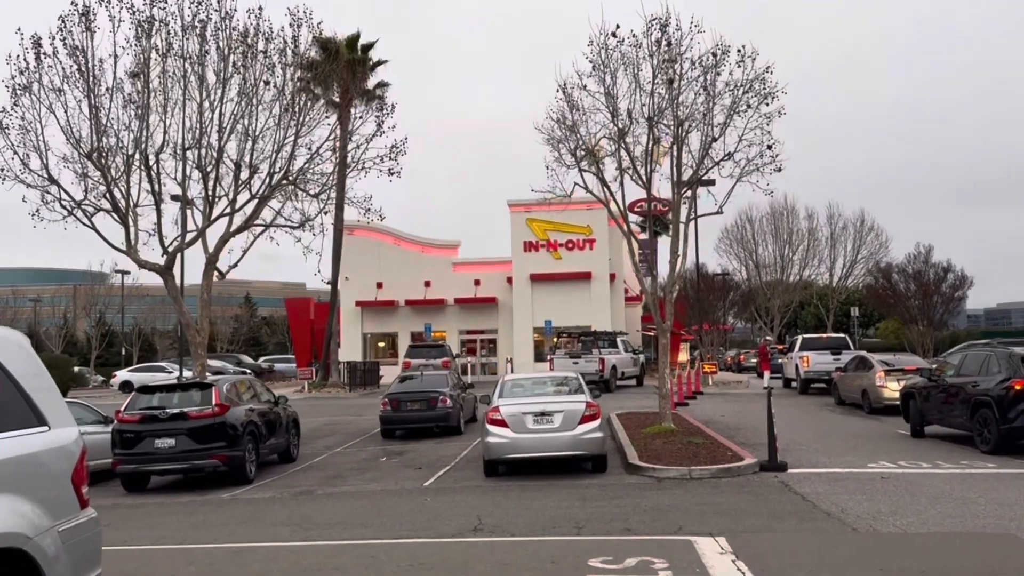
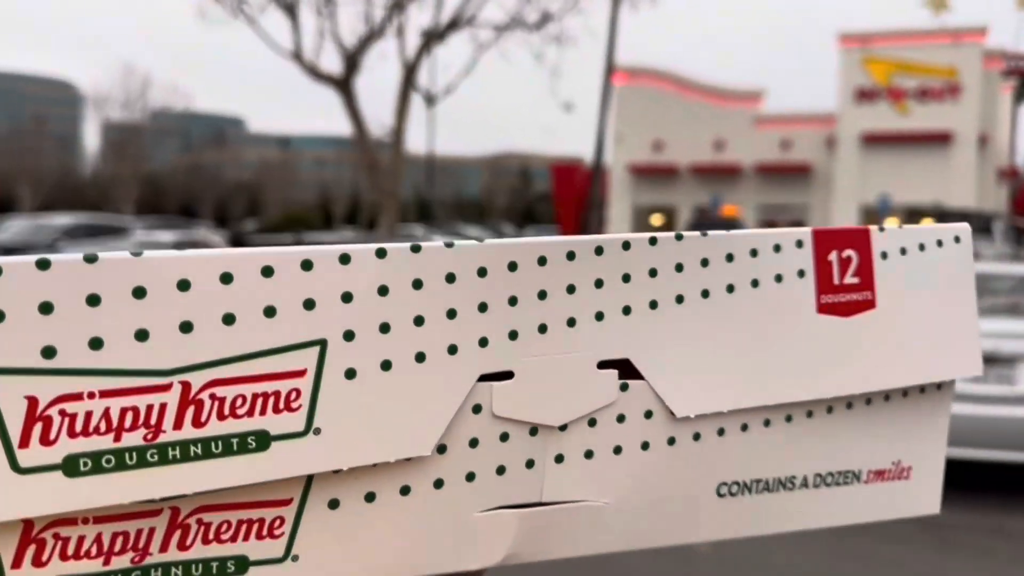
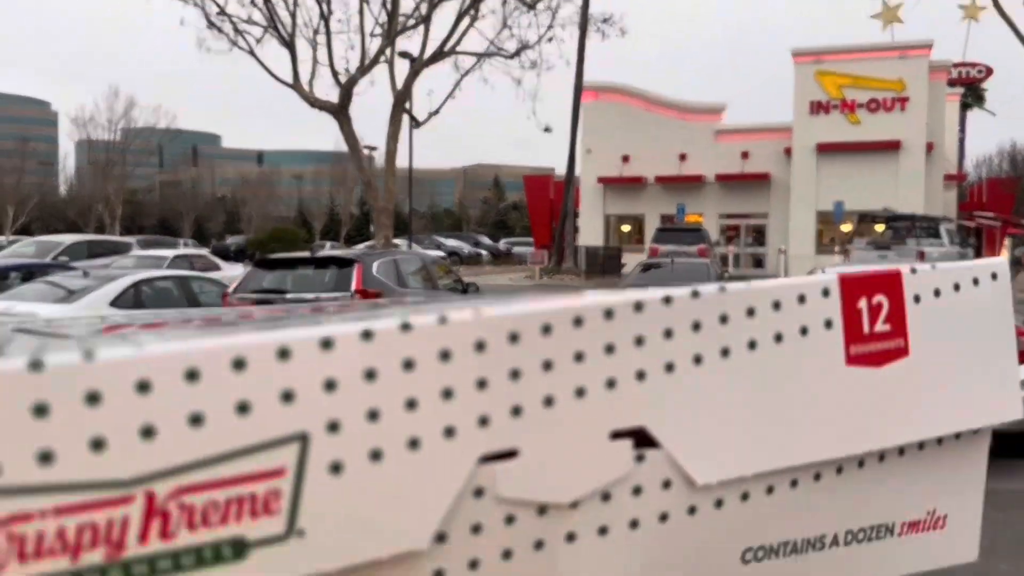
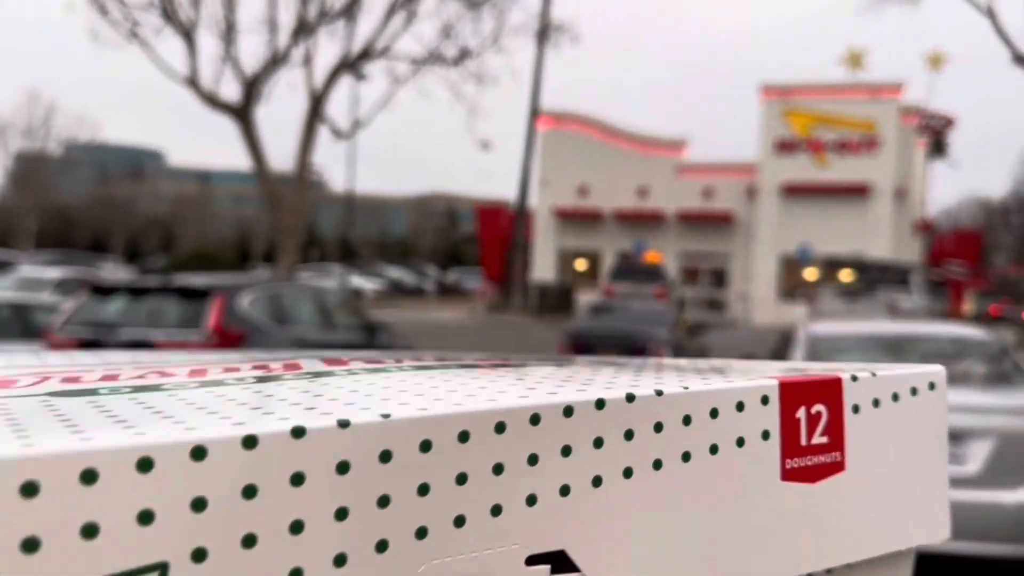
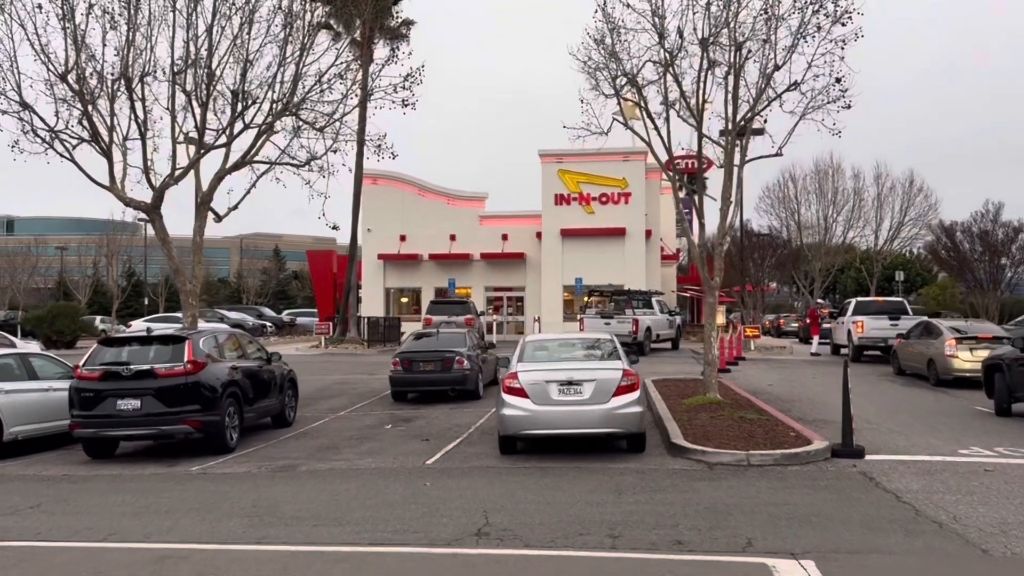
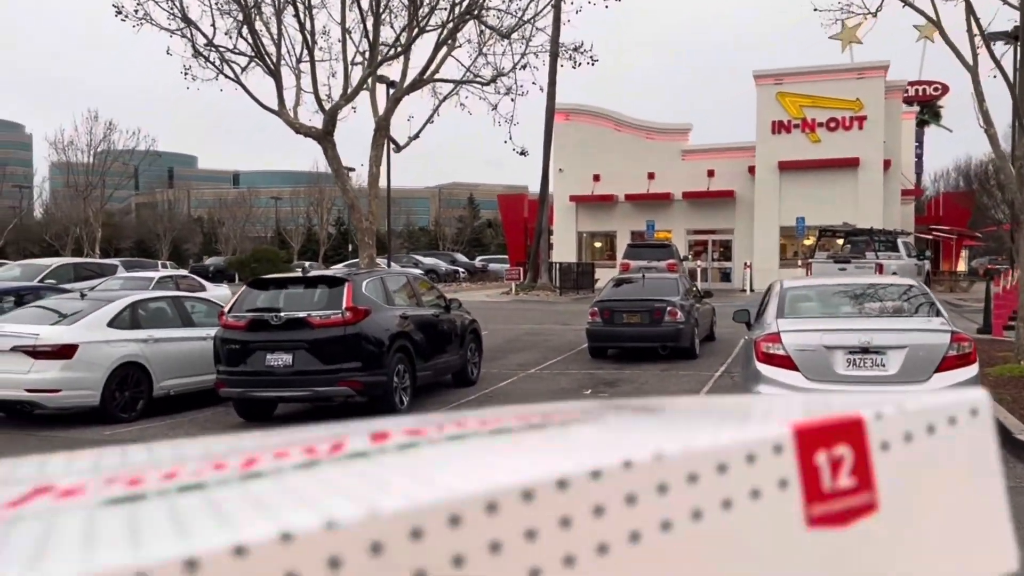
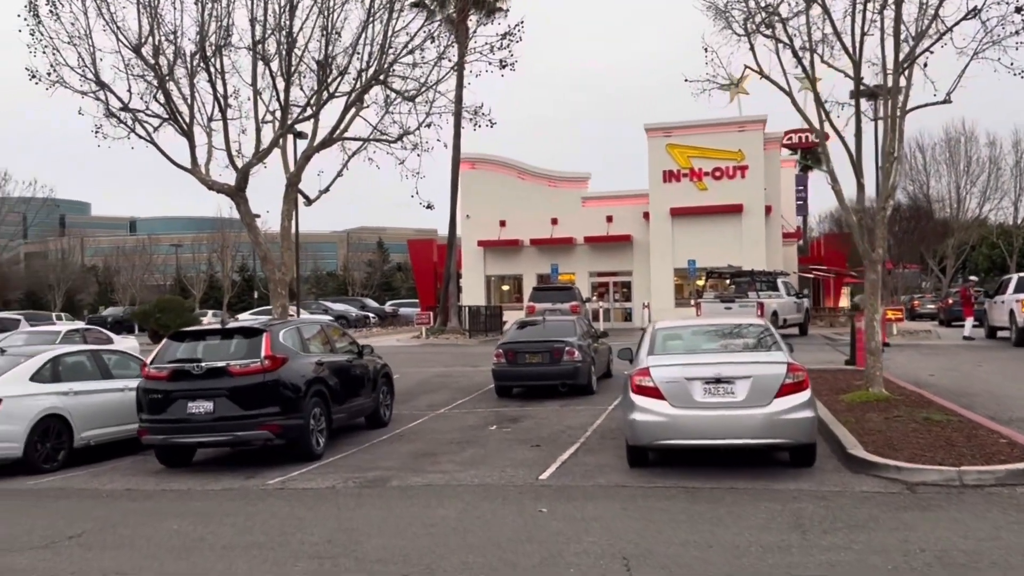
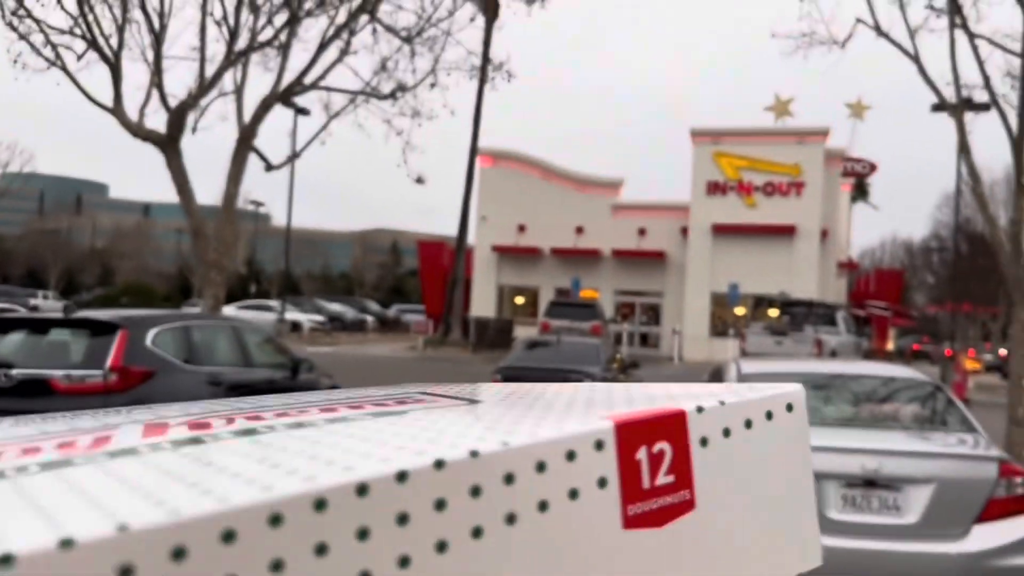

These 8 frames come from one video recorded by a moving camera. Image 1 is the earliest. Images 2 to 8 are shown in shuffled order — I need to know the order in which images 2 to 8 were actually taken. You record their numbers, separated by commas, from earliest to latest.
5, 7, 6, 3, 2, 4, 8
